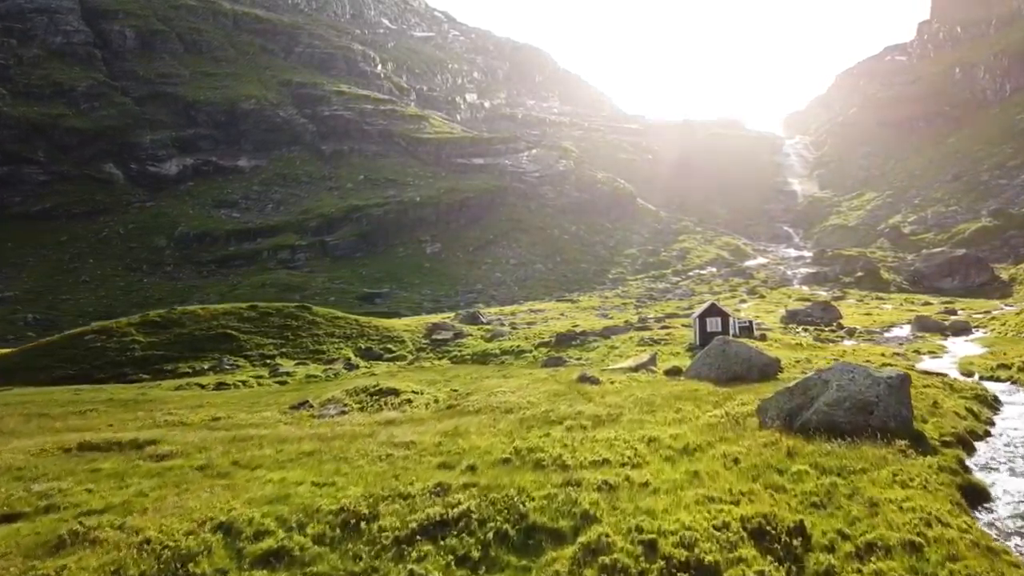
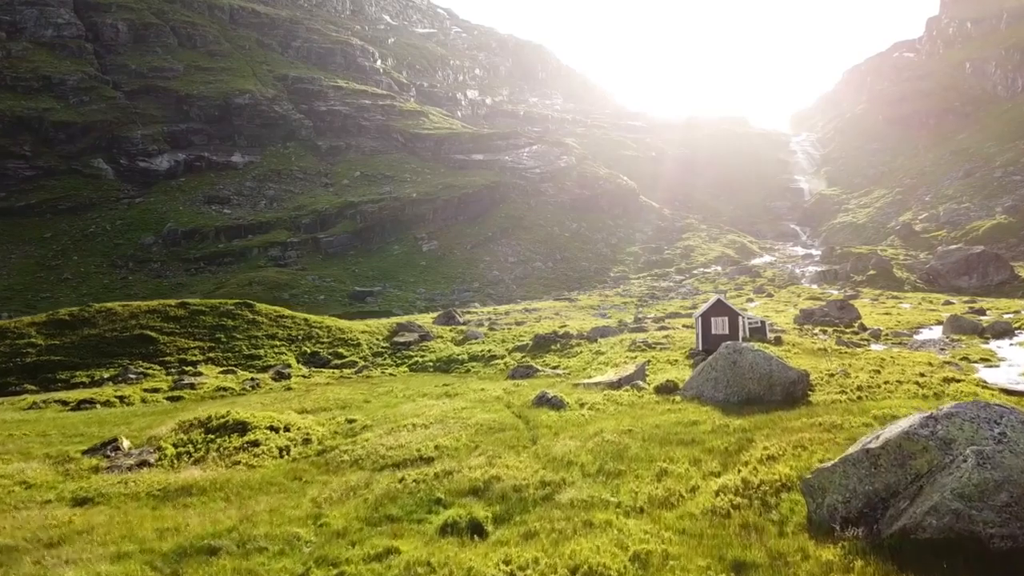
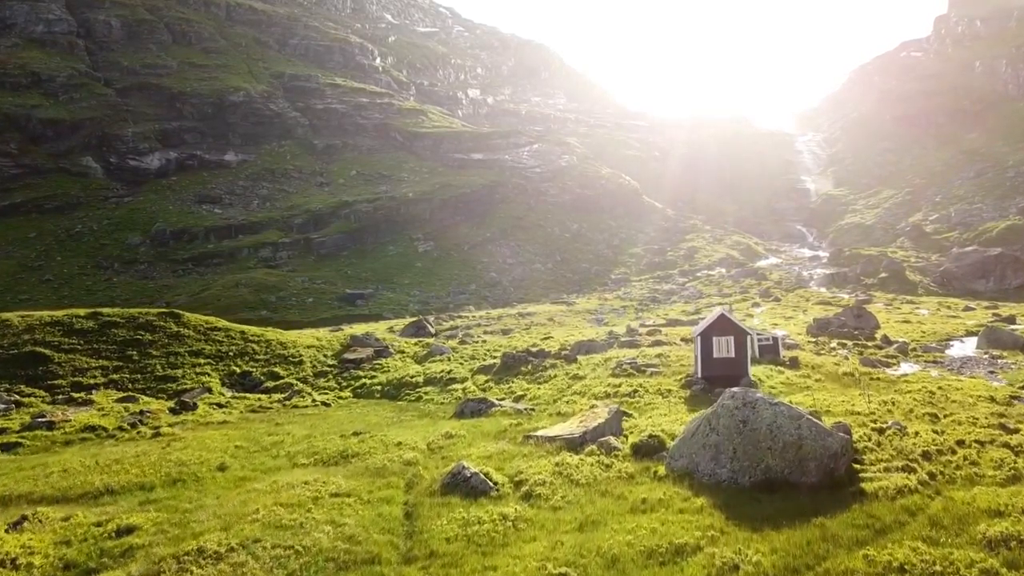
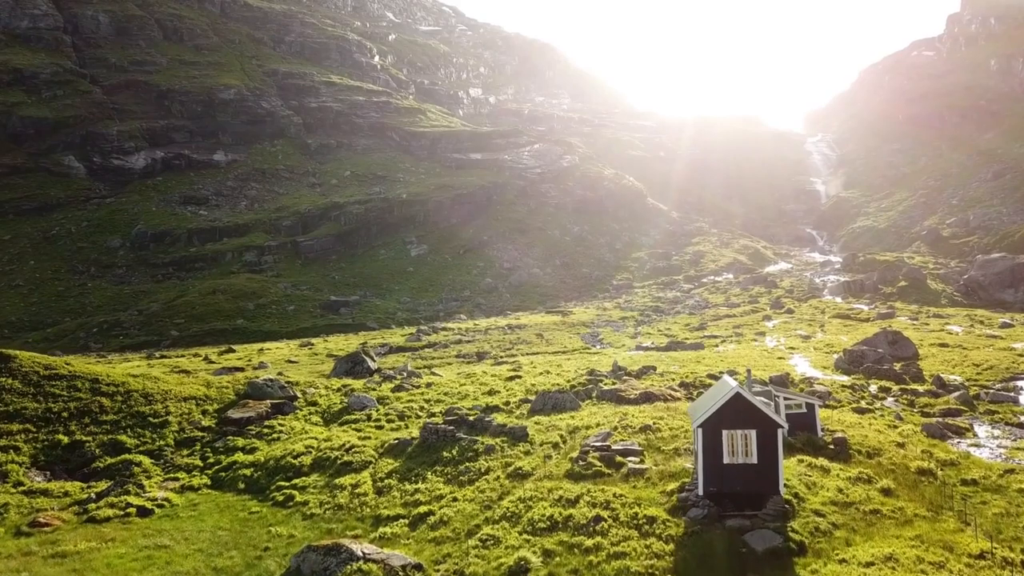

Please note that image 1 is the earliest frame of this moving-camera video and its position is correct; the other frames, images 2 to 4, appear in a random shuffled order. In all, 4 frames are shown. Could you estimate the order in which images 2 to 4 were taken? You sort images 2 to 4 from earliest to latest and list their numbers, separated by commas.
2, 3, 4
